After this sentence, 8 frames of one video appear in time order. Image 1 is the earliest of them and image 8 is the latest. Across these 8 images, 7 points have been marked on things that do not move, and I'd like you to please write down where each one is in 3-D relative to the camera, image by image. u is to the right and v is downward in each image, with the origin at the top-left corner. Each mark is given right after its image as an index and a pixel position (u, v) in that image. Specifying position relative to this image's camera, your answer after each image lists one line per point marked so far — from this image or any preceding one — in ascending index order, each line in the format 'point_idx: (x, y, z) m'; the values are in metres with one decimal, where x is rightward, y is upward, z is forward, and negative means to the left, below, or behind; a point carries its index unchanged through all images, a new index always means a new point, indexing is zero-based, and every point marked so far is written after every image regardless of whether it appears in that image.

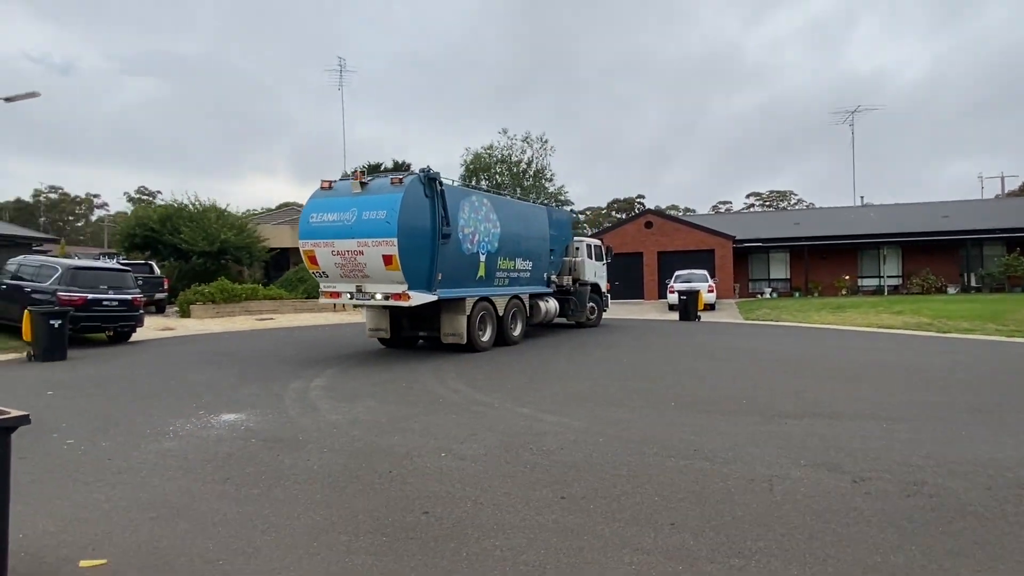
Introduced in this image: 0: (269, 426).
0: (-2.6, -1.5, +7.6) m
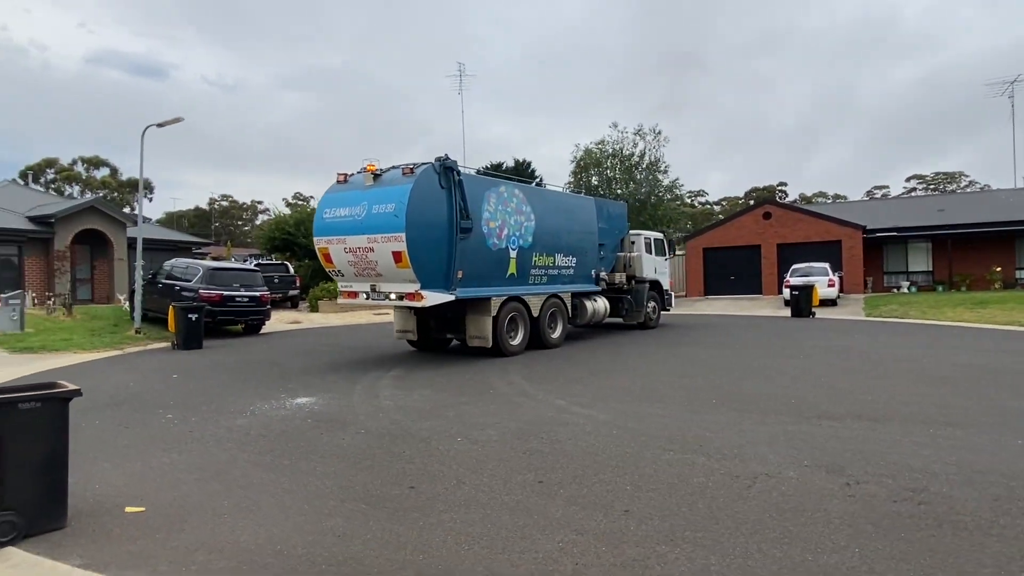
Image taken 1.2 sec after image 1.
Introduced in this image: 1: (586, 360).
0: (-2.2, -1.5, +8.7) m
1: (+1.2, -1.3, +12.2) m
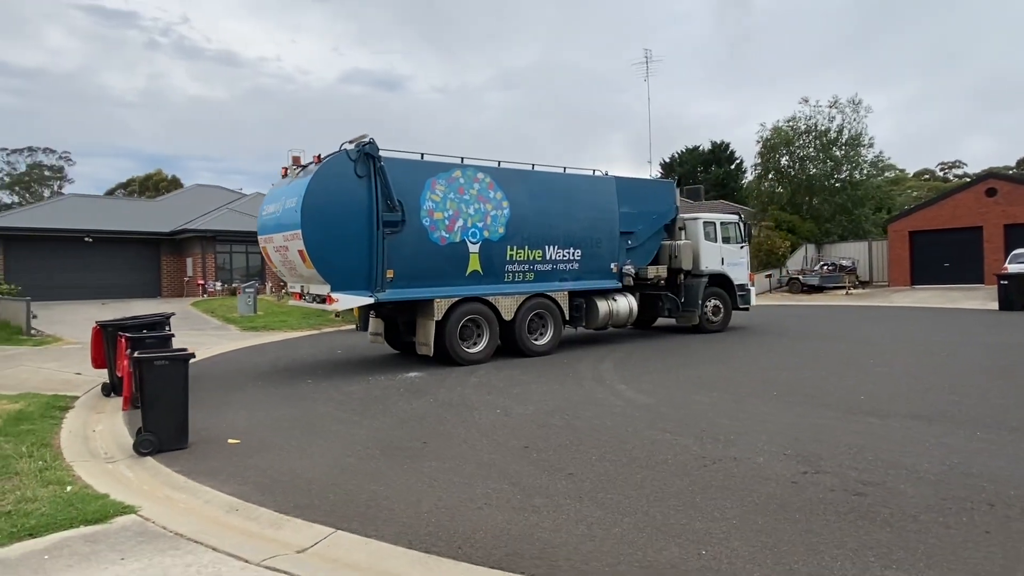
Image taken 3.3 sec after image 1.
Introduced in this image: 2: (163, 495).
0: (-1.3, -1.4, +10.6) m
1: (+3.1, -1.2, +12.7) m
2: (-2.8, -1.7, +5.9) m
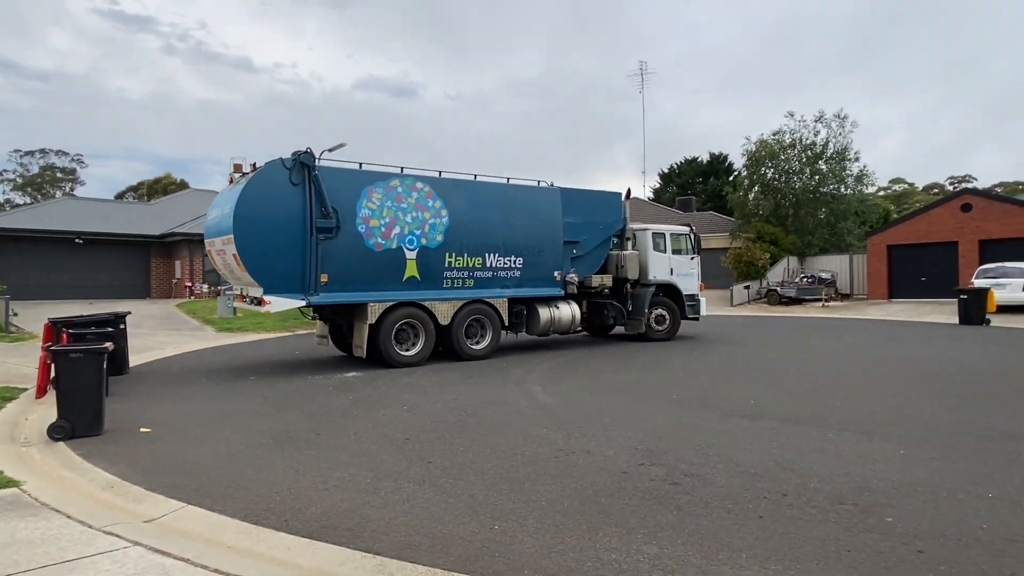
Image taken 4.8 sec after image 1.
0: (-2.4, -1.5, +11.2) m
1: (+2.0, -1.3, +13.3) m
2: (-4.2, -1.7, +6.6) m
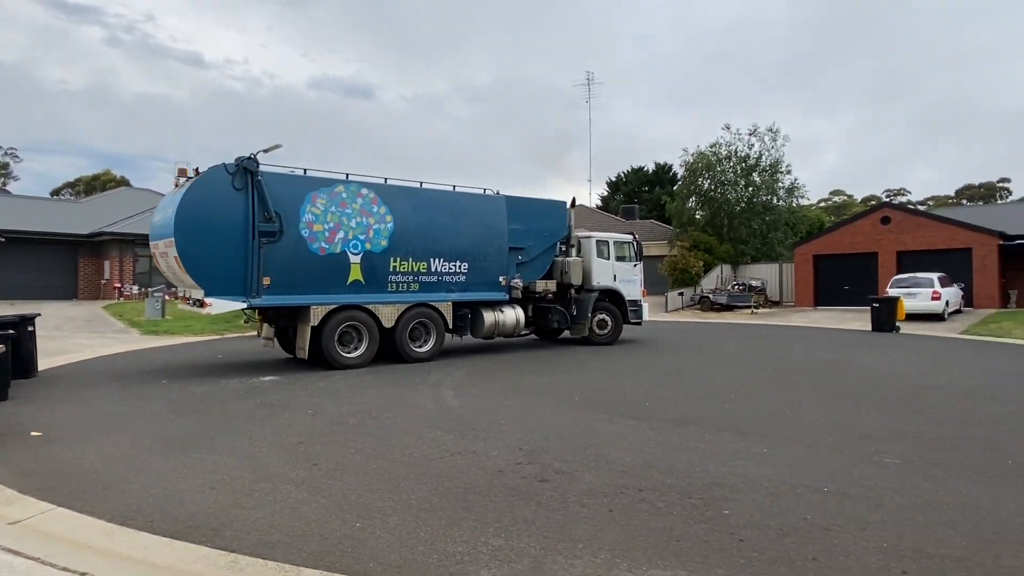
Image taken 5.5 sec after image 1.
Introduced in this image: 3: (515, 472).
0: (-3.8, -1.6, +11.3) m
1: (+0.5, -1.5, +13.6) m
2: (-5.3, -1.7, +6.6) m
3: (0.0, -1.7, +6.7) m
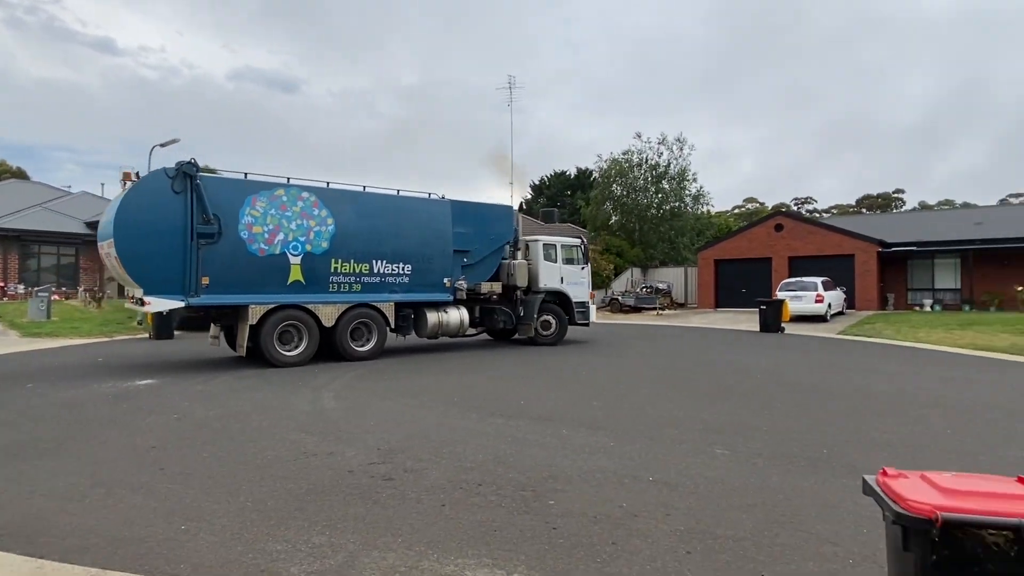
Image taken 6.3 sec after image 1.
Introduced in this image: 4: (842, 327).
0: (-5.7, -1.6, +11.0) m
1: (-1.5, -1.5, +13.7) m
2: (-6.7, -1.7, +6.2) m
3: (-1.4, -1.7, +6.9) m
4: (+9.0, -1.1, +19.7) m
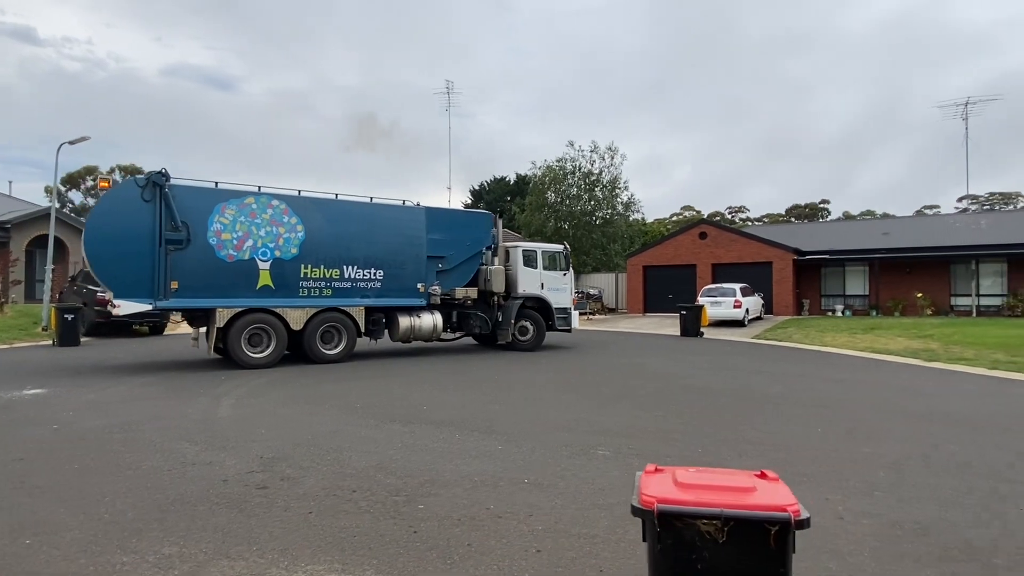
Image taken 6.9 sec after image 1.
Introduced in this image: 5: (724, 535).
0: (-7.1, -1.6, +10.6) m
1: (-3.2, -1.6, +13.6) m
2: (-7.7, -1.7, +5.7) m
3: (-2.5, -1.8, +6.7) m
4: (+6.9, -1.2, +20.3) m
5: (+0.6, -0.7, +2.1) m
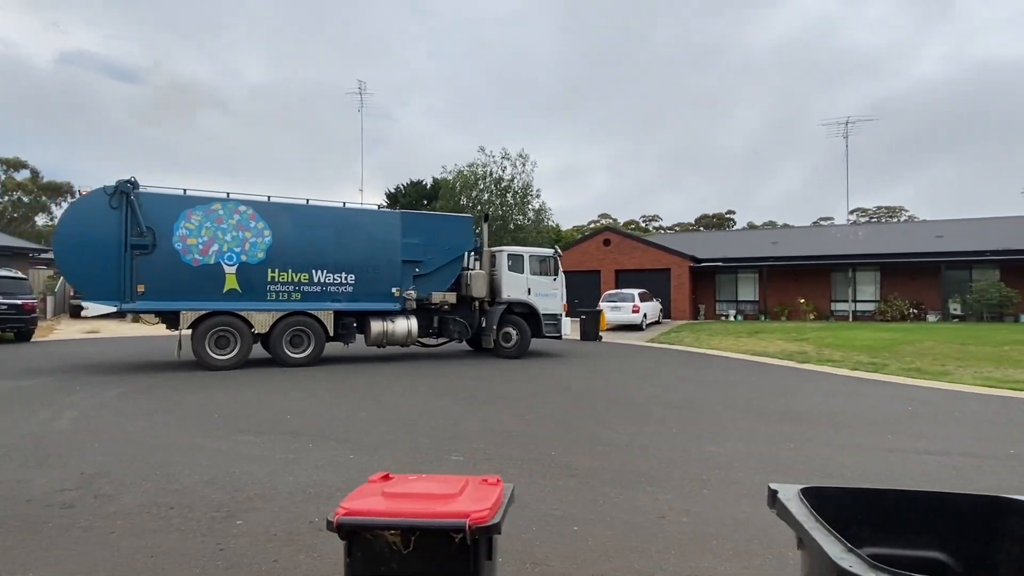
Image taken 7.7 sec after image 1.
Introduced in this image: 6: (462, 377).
0: (-8.8, -1.6, +9.6) m
1: (-5.2, -1.6, +12.9) m
2: (-9.0, -1.7, +4.6) m
3: (-3.9, -1.8, +6.2) m
4: (+4.1, -1.4, +20.7) m
5: (-0.3, -0.7, +2.0) m
6: (-0.9, -1.7, +13.4) m
